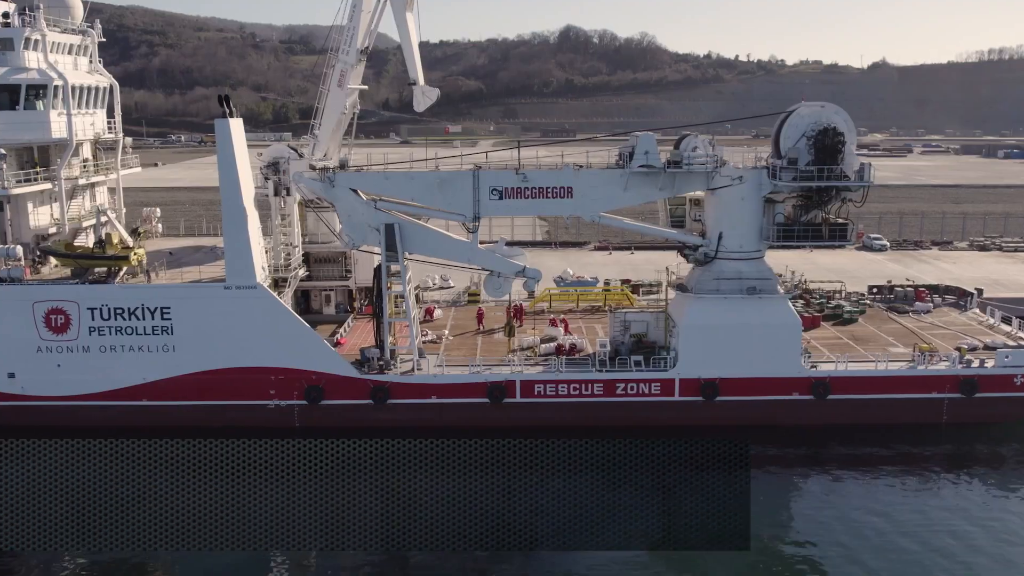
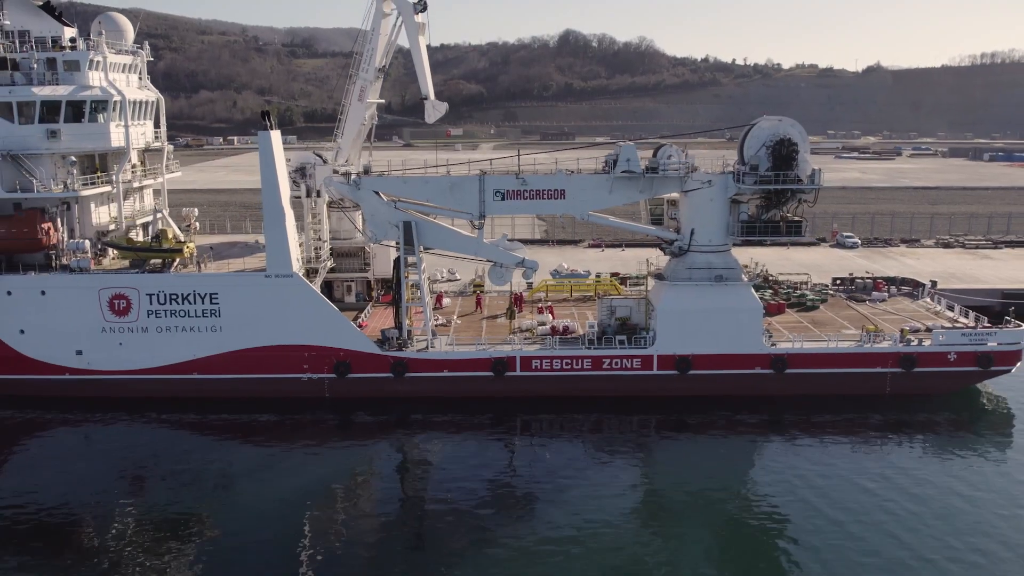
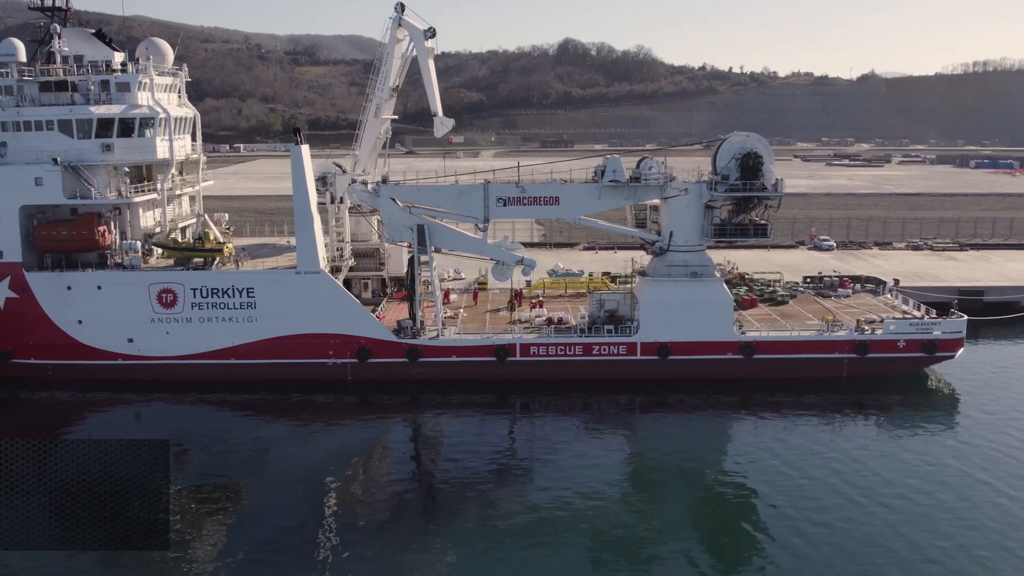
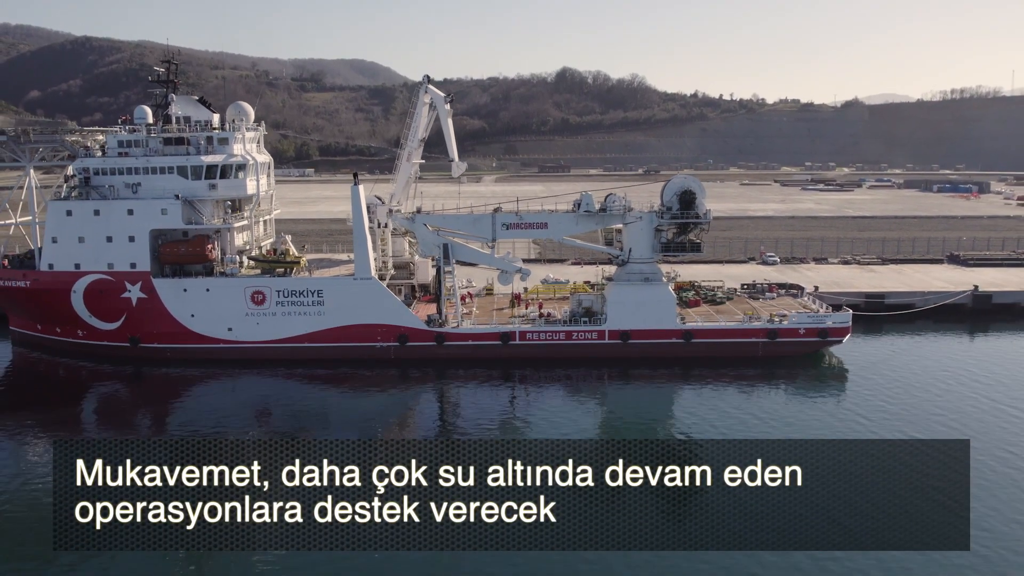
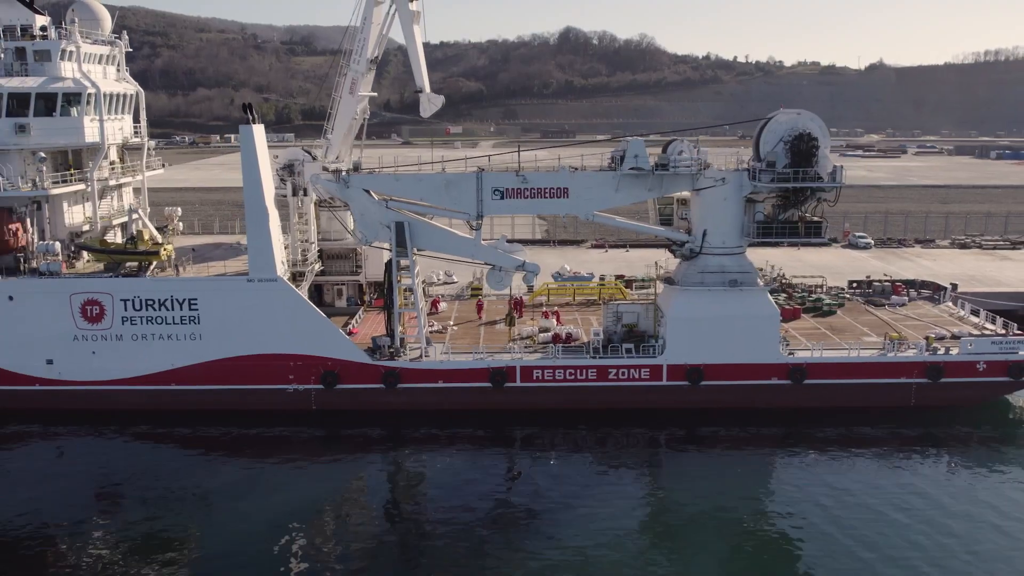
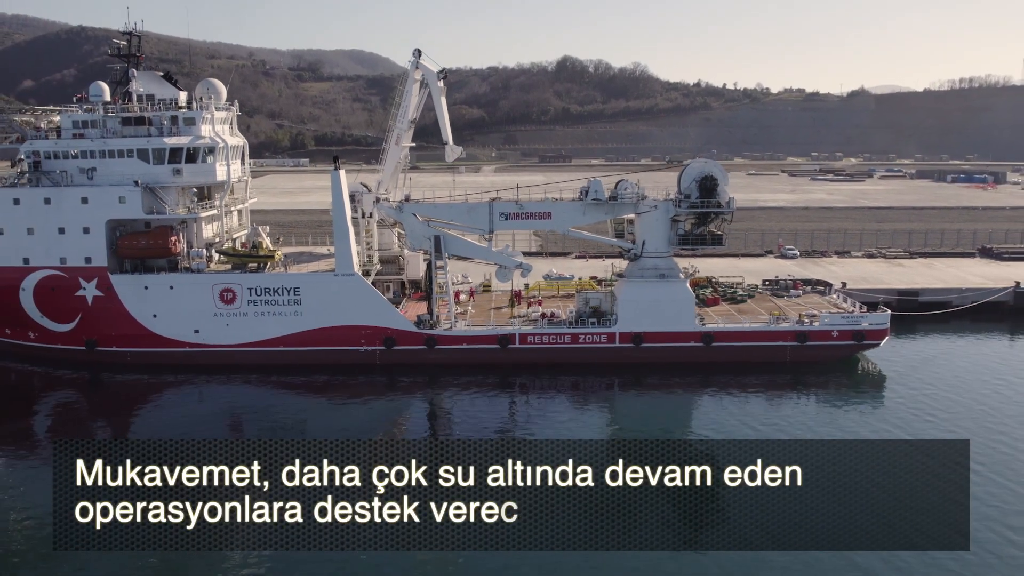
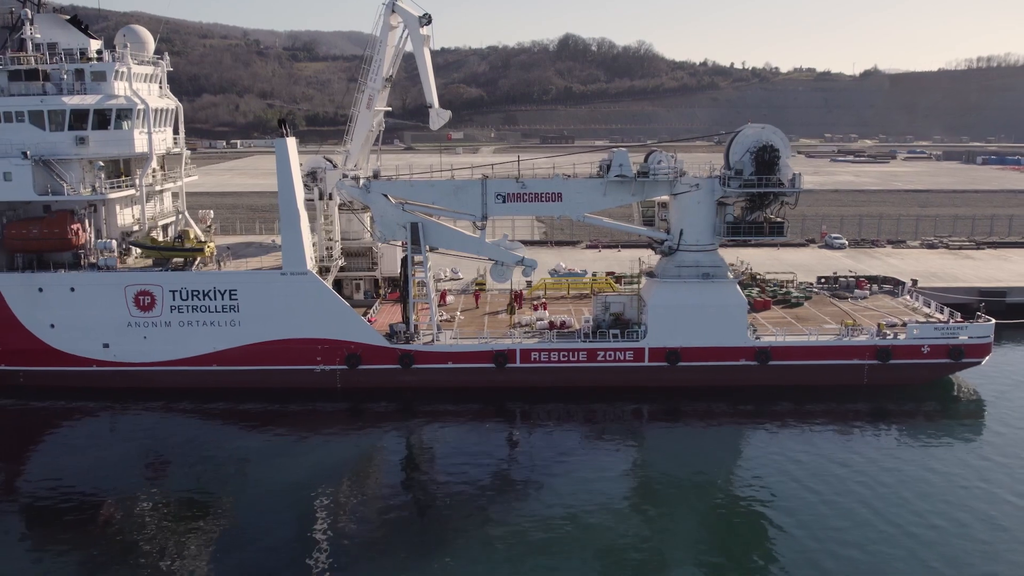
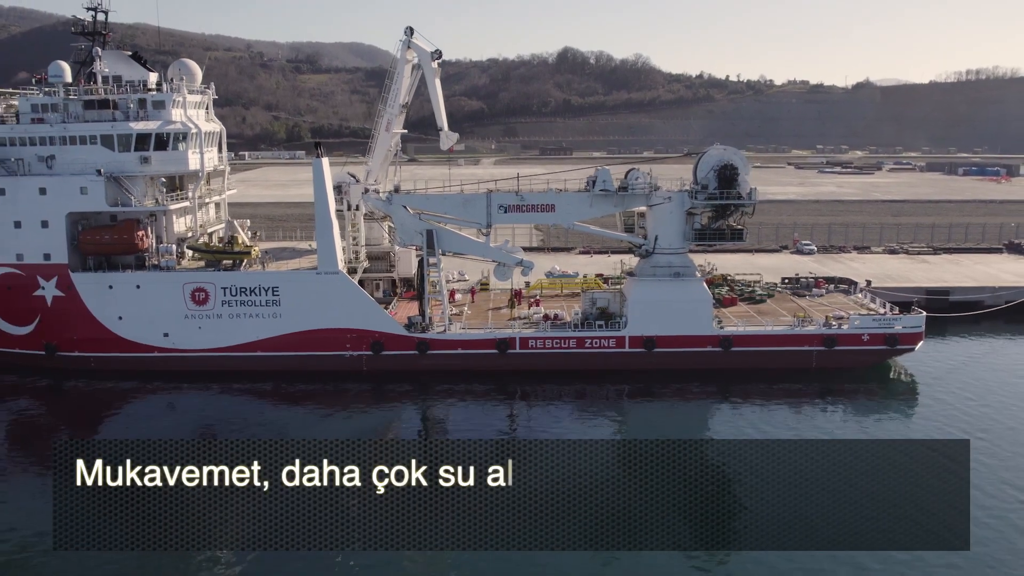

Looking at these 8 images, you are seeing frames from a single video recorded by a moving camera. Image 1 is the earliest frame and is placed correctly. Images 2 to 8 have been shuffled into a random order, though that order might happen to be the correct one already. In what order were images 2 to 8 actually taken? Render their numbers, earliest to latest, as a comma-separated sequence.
5, 2, 7, 3, 8, 6, 4
